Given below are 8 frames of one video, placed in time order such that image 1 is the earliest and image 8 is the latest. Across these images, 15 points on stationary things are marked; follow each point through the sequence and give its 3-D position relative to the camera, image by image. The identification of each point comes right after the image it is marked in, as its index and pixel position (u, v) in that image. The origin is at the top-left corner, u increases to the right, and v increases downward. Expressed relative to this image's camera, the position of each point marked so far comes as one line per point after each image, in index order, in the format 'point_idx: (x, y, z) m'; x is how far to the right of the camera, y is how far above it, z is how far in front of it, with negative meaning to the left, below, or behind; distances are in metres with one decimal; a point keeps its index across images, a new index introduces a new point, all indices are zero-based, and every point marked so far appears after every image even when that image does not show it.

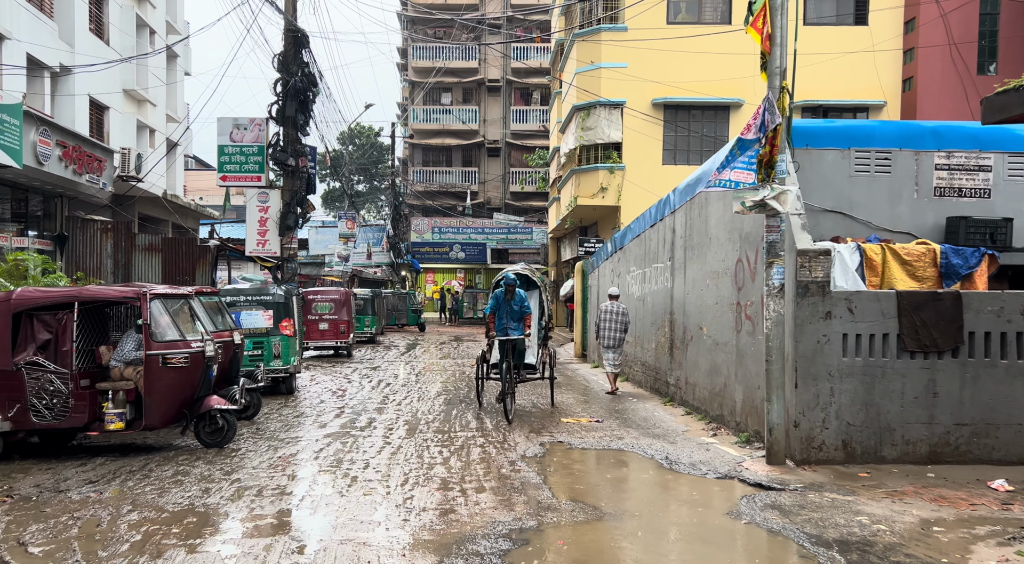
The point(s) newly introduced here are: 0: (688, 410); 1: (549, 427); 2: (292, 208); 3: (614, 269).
0: (+2.2, -1.7, +9.7) m
1: (+0.5, -1.8, +9.2) m
2: (-4.8, +1.7, +16.6) m
3: (+2.0, +0.2, +15.1) m
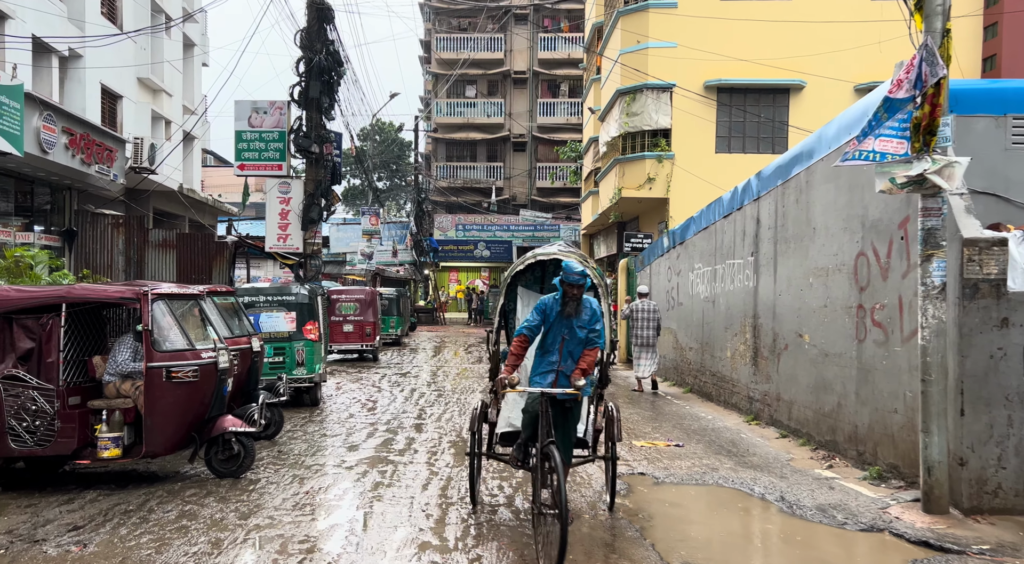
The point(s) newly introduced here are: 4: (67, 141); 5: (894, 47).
0: (+2.9, -1.6, +8.2) m
1: (+1.1, -1.8, +7.8) m
2: (-3.9, +1.7, +15.2) m
3: (+2.8, +0.2, +13.6) m
4: (-8.9, +2.8, +15.2) m
5: (+8.5, +5.2, +16.8) m
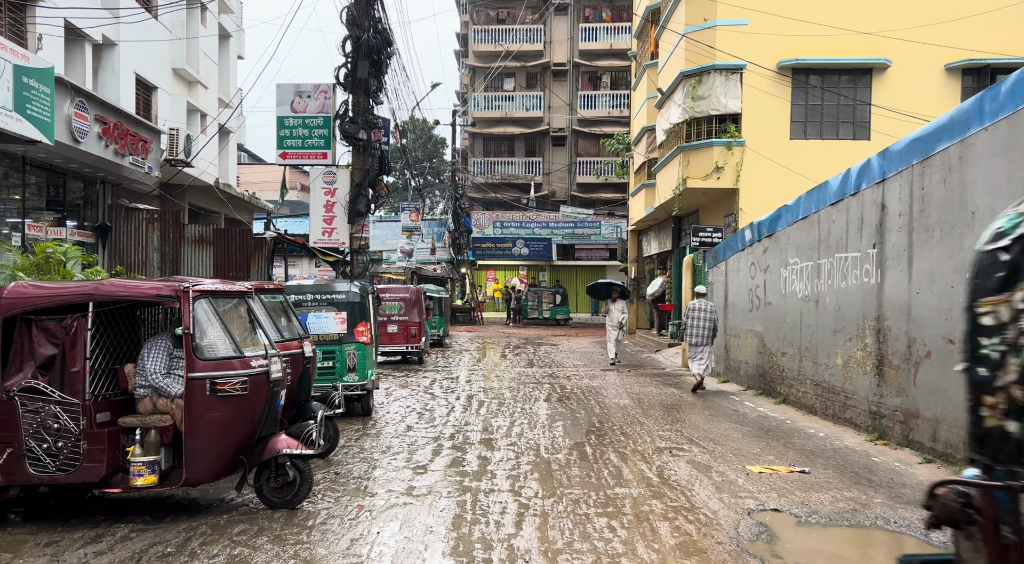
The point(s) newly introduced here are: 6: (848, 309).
0: (+3.8, -1.6, +7.0) m
1: (+2.0, -1.7, +6.6) m
2: (-2.8, +1.8, +14.2) m
3: (+3.9, +0.3, +12.3) m
4: (-7.8, +2.9, +14.3) m
5: (+9.6, +5.3, +15.3) m
6: (+3.9, -0.3, +8.8) m
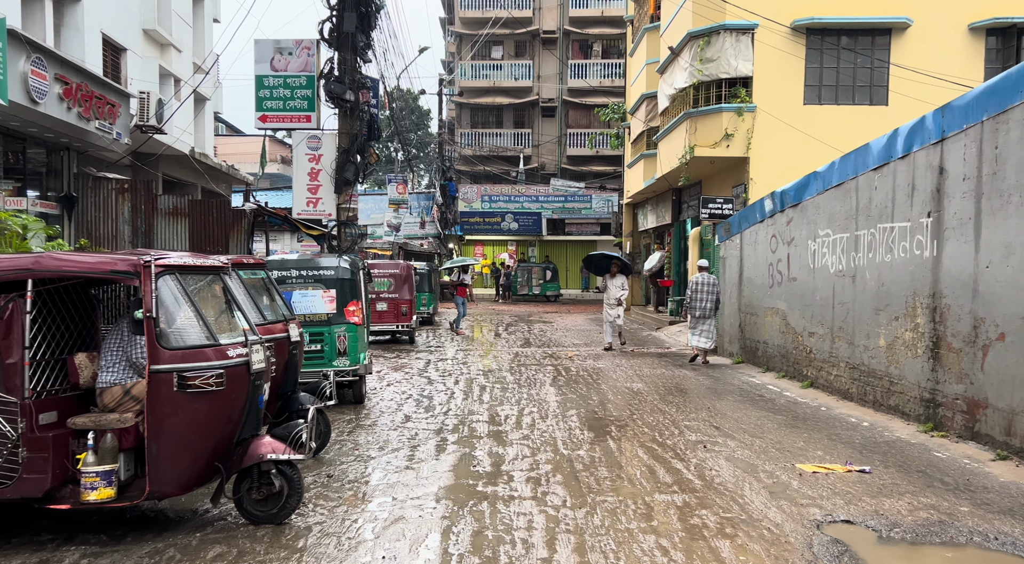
0: (+3.9, -1.4, +6.2) m
1: (+2.1, -1.5, +5.7) m
2: (-2.8, +2.2, +13.1) m
3: (+3.9, +0.7, +11.4) m
4: (-7.8, +3.3, +13.1) m
5: (+9.6, +5.8, +14.4) m
6: (+4.0, 0.0, +8.0) m
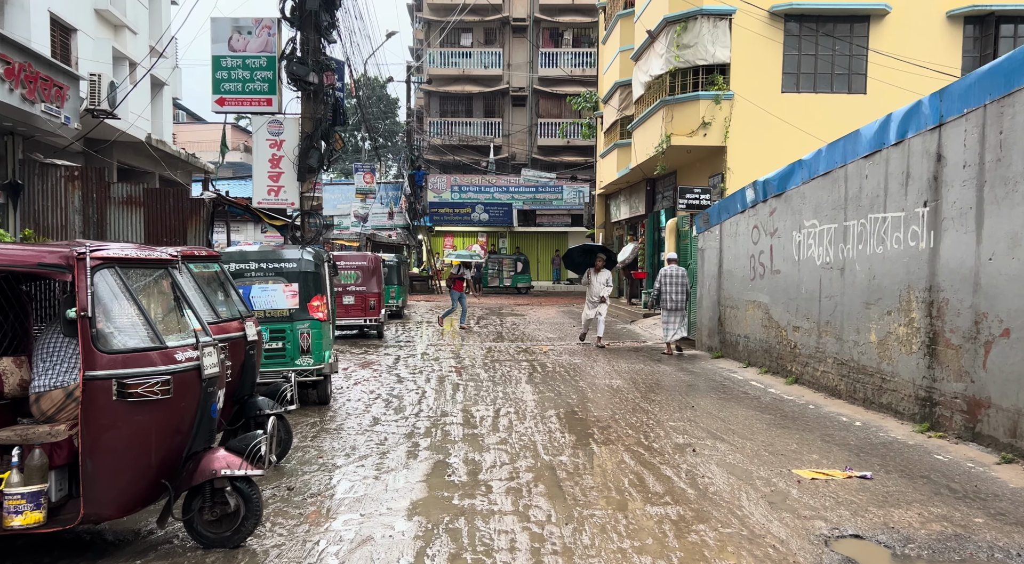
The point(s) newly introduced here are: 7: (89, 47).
0: (+3.8, -1.3, +5.8) m
1: (+2.0, -1.5, +5.3) m
2: (-3.3, +2.3, +12.5) m
3: (+3.5, +0.8, +11.1) m
4: (-8.2, +3.4, +12.3) m
5: (+9.1, +5.9, +14.2) m
6: (+3.8, 0.0, +7.6) m
7: (-9.9, +5.5, +17.8) m
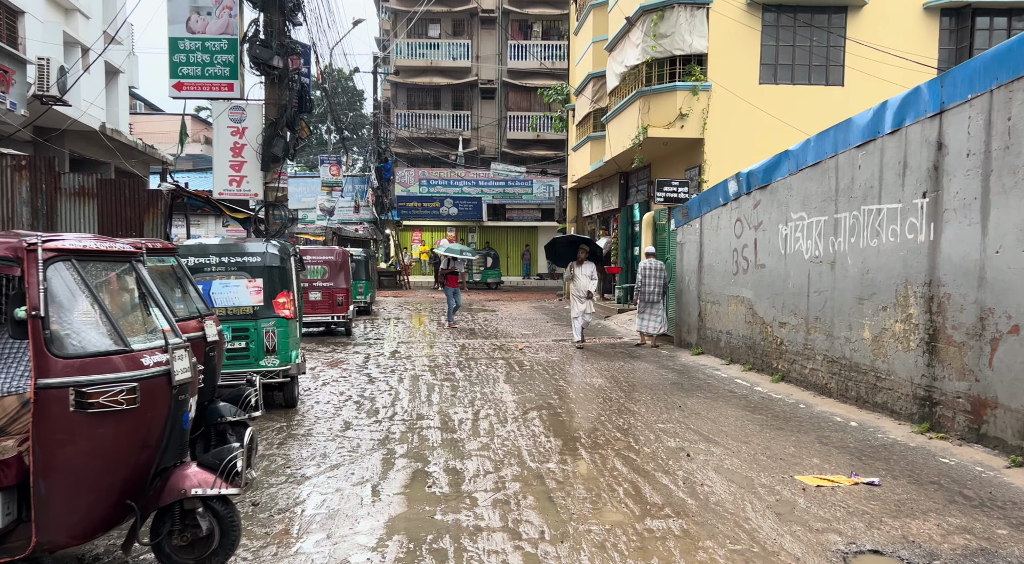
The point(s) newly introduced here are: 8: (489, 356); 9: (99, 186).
0: (+3.7, -1.3, +5.6) m
1: (+1.9, -1.4, +5.0) m
2: (-3.7, +2.4, +11.9) m
3: (+3.2, +0.9, +10.8) m
4: (-8.6, +3.5, +11.4) m
5: (+8.6, +6.0, +14.1) m
6: (+3.6, +0.1, +7.4) m
7: (-10.6, +5.6, +16.9) m
8: (-0.4, -1.2, +12.1) m
9: (-6.9, +1.6, +12.5) m
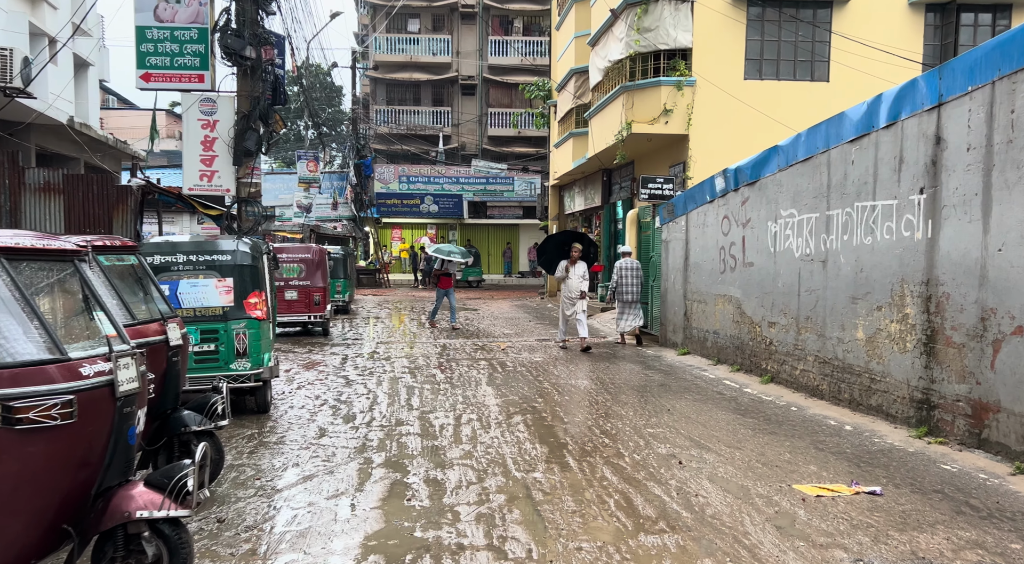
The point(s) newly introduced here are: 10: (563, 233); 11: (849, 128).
0: (+3.6, -1.3, +5.4) m
1: (+1.8, -1.4, +4.7) m
2: (-3.9, +2.4, +11.5) m
3: (+2.9, +0.9, +10.6) m
4: (-8.9, +3.5, +10.9) m
5: (+8.2, +6.0, +14.0) m
6: (+3.4, +0.1, +7.1) m
7: (-11.0, +5.7, +16.3) m
8: (-0.6, -1.2, +11.8) m
9: (-7.1, +1.6, +12.0) m
10: (+0.8, +0.8, +13.1) m
11: (+3.4, +1.5, +7.6) m
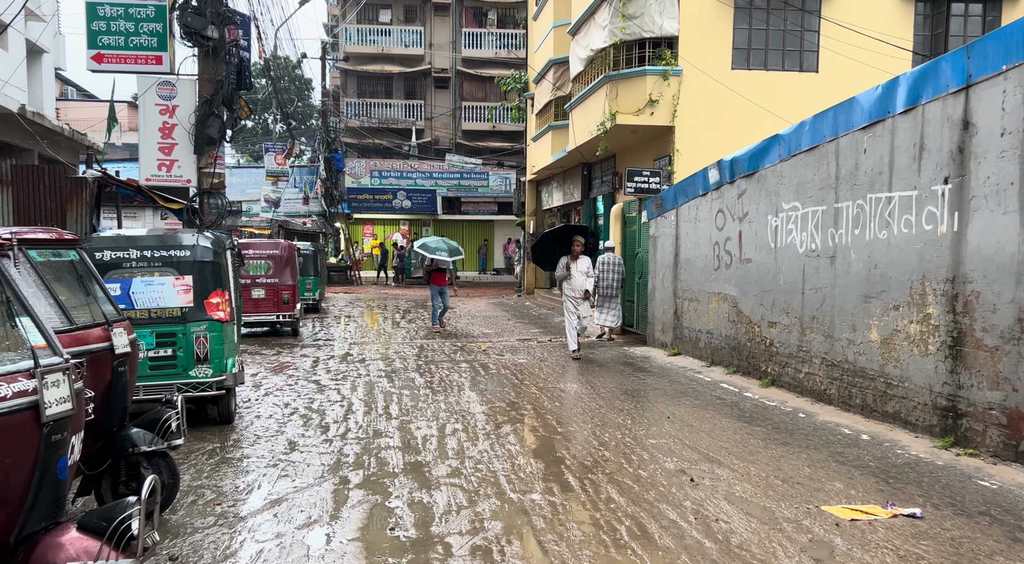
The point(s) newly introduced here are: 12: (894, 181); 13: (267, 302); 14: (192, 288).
0: (+3.5, -1.3, +4.9) m
1: (+1.8, -1.4, +4.2) m
2: (-4.2, +2.4, +10.7) m
3: (+2.7, +0.9, +10.0) m
4: (-9.1, +3.5, +9.9) m
5: (+7.9, +6.1, +13.7) m
6: (+3.3, +0.1, +6.7) m
7: (-11.4, +5.7, +15.2) m
8: (-0.9, -1.1, +11.2) m
9: (-7.4, +1.6, +11.1) m
10: (+0.5, +0.9, +12.5) m
11: (+3.3, +1.6, +7.1) m
12: (+3.3, +0.9, +6.6) m
13: (-4.4, -0.4, +13.6) m
14: (-2.9, -0.1, +6.9) m
